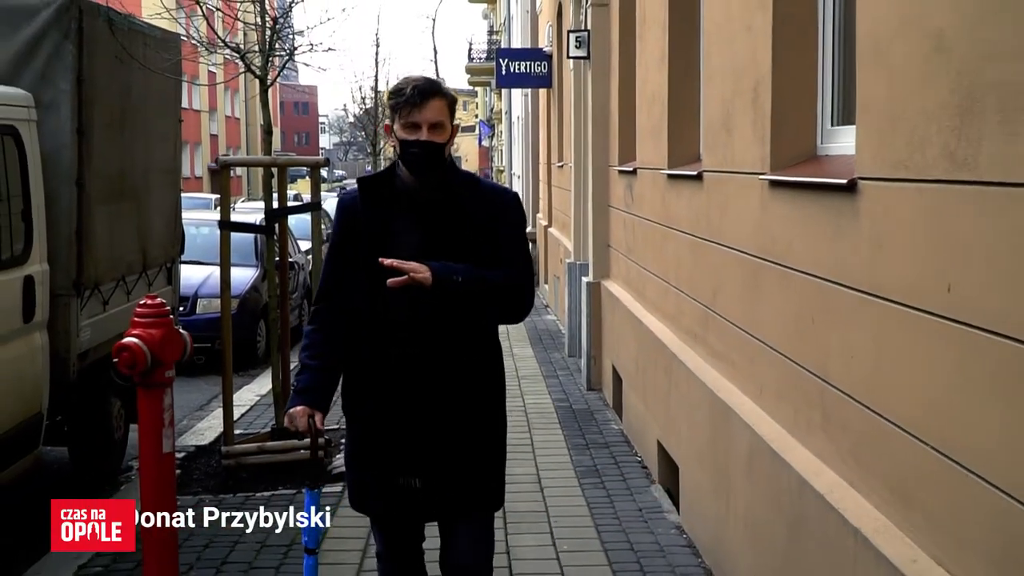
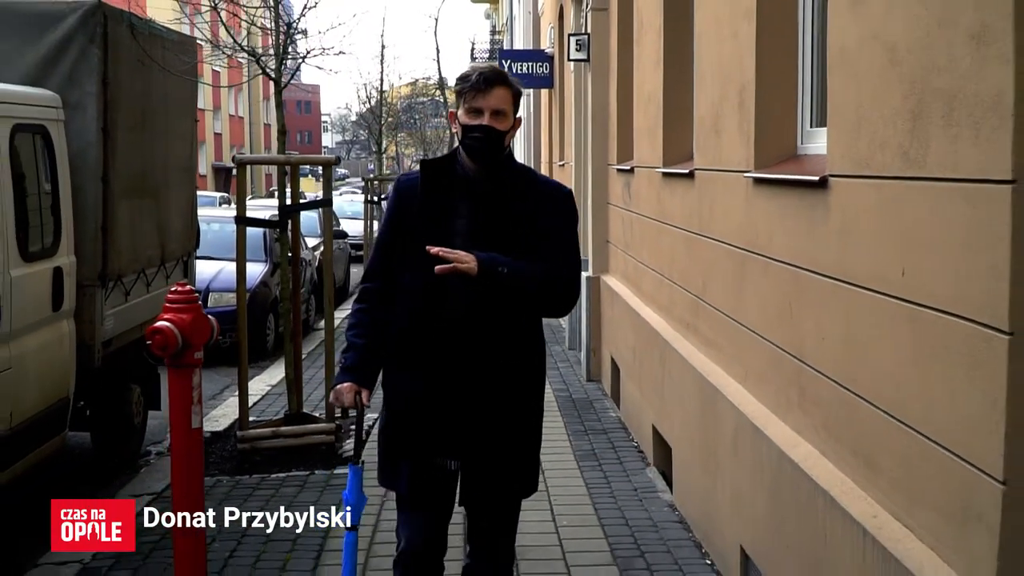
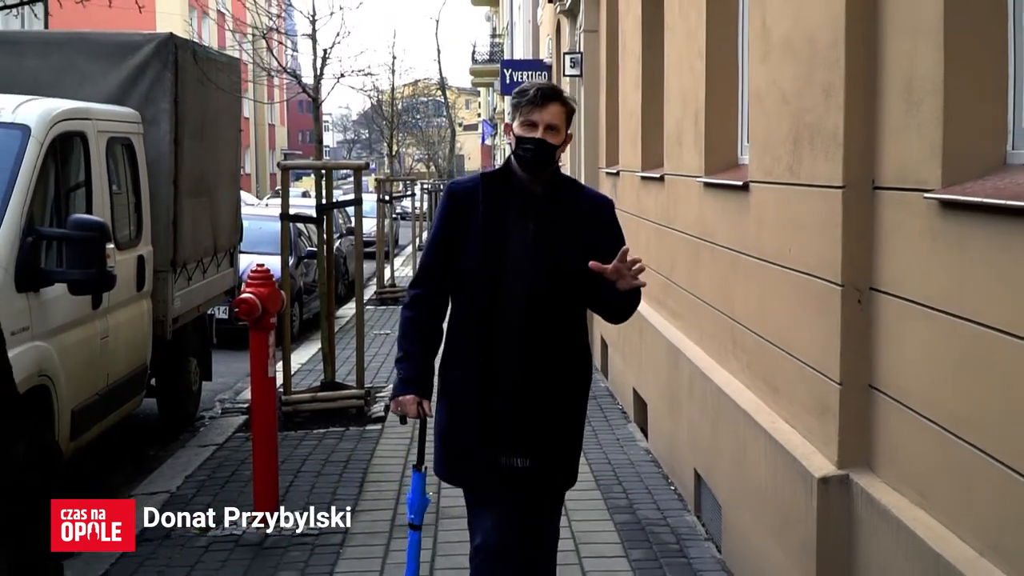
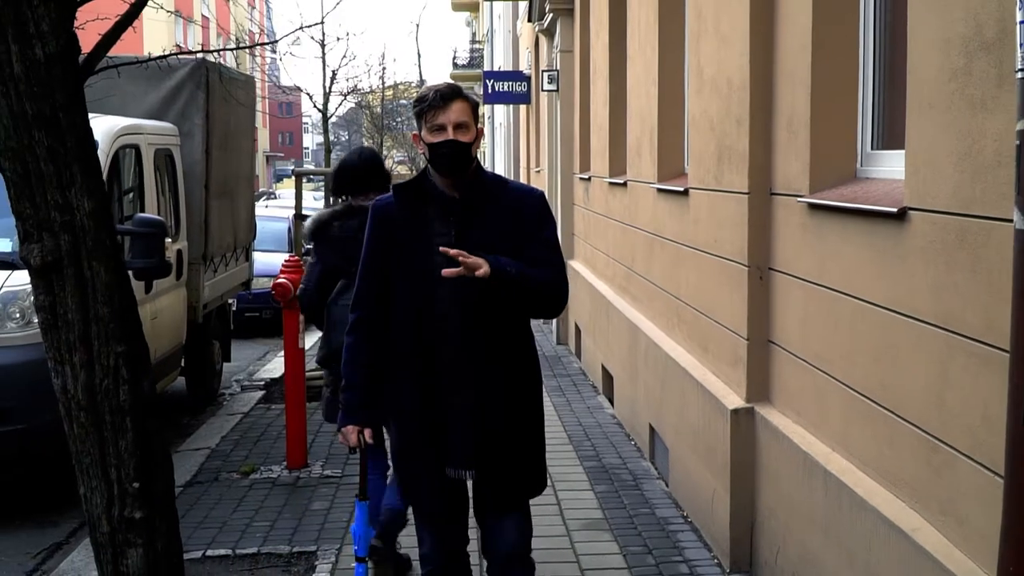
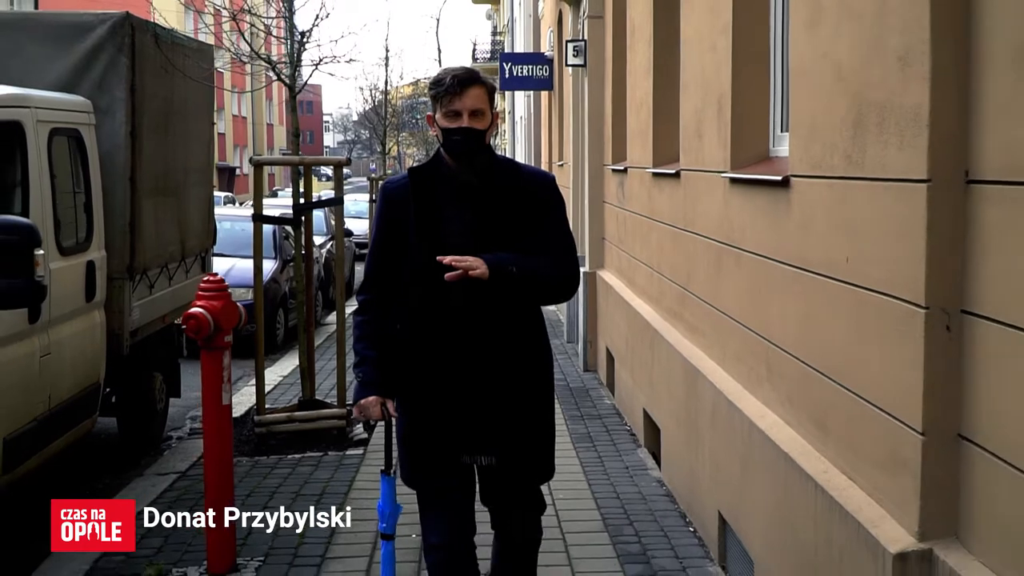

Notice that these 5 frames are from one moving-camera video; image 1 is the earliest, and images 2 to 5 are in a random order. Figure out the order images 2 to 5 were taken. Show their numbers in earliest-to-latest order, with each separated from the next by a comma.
2, 5, 3, 4
